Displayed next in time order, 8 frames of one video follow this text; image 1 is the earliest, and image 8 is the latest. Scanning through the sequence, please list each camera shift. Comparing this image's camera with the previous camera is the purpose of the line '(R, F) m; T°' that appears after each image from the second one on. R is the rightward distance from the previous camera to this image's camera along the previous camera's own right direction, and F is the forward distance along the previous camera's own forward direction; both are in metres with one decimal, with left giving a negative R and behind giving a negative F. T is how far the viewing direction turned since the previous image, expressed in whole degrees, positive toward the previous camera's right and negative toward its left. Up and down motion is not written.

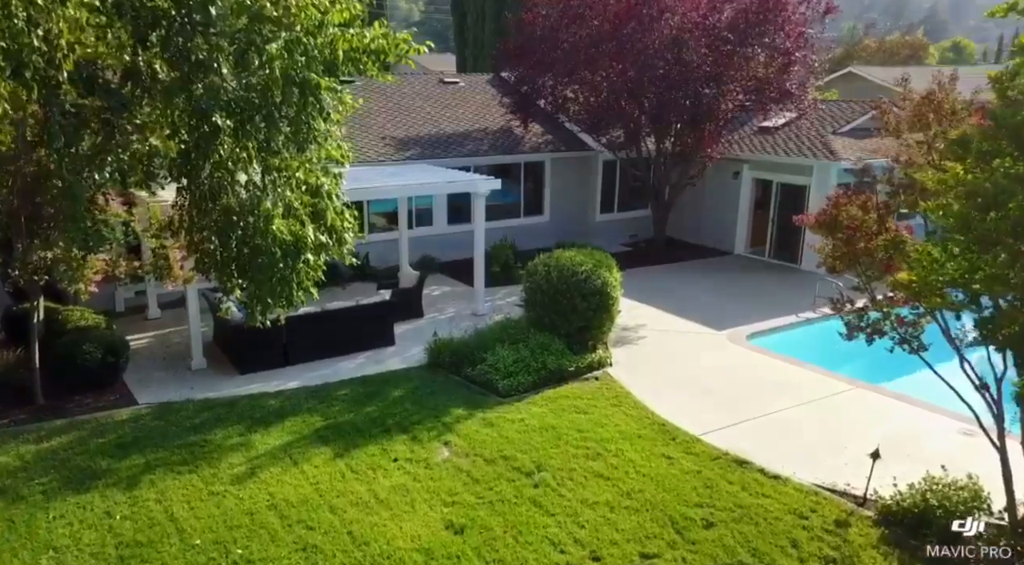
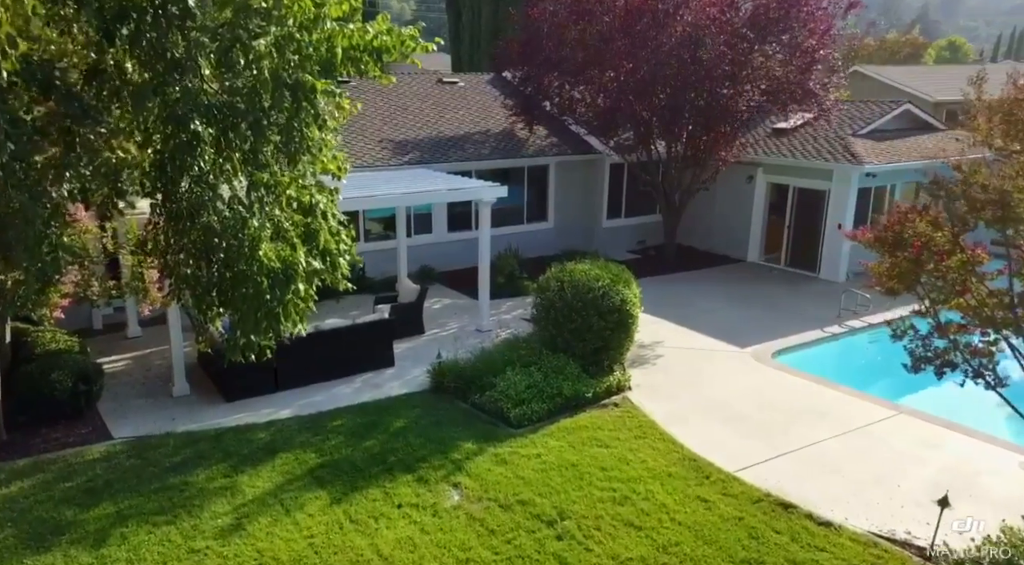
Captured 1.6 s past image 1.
(-0.2, +0.9) m; 0°
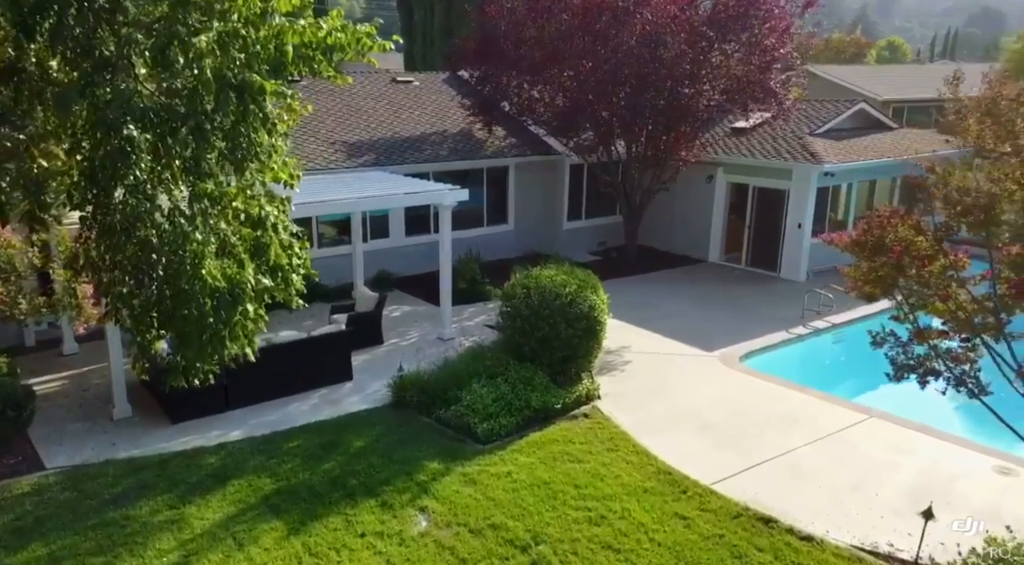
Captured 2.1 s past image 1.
(-0.1, +0.4) m; +3°
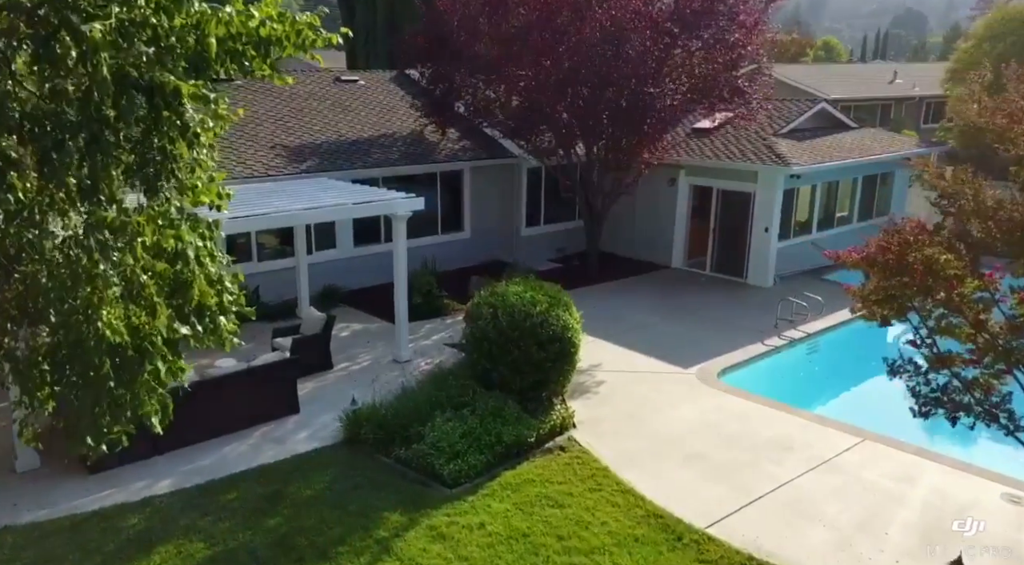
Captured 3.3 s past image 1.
(-0.2, +1.0) m; +4°
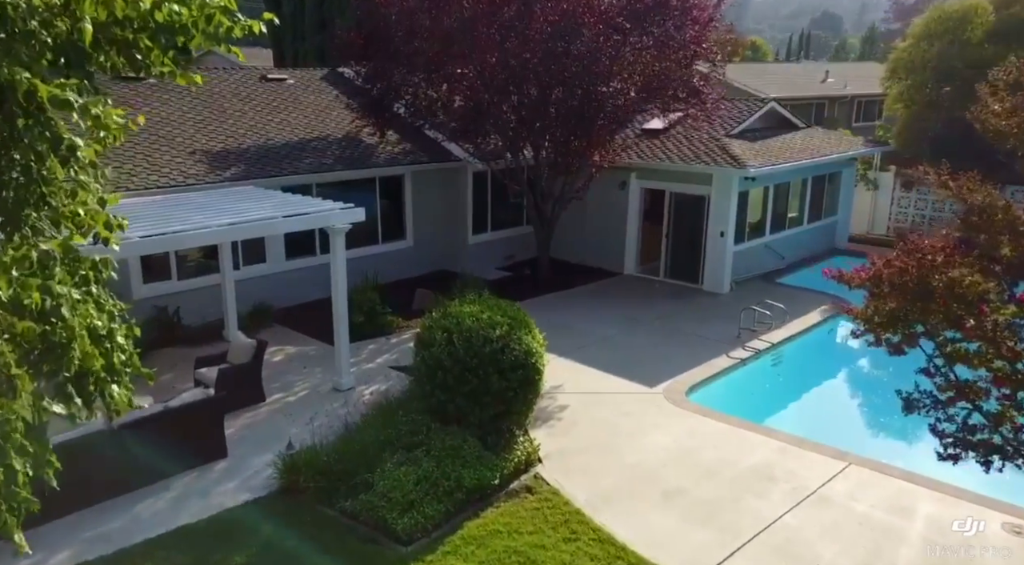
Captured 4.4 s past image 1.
(-0.2, +1.0) m; +5°
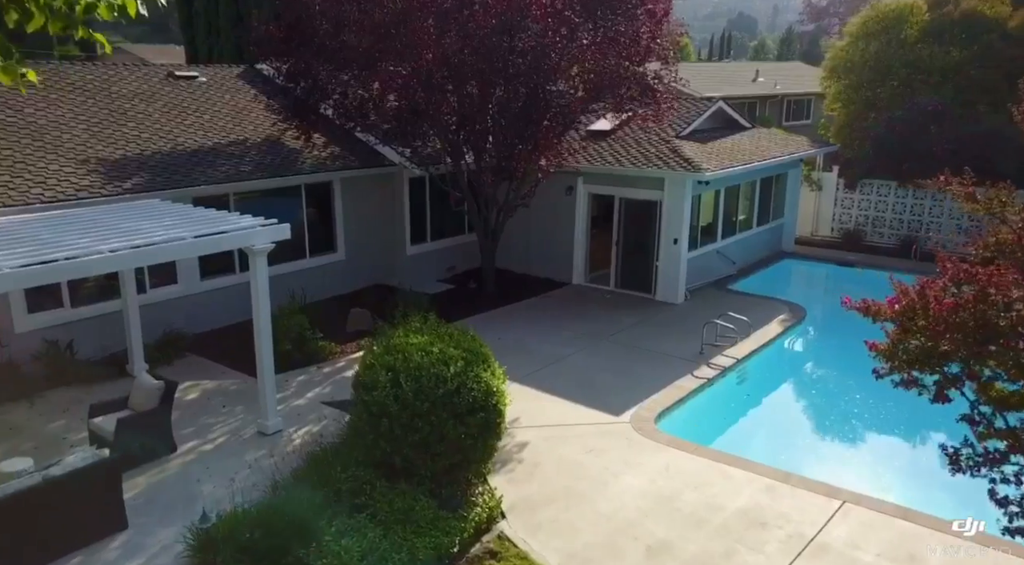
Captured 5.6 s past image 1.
(-0.2, +1.2) m; +5°
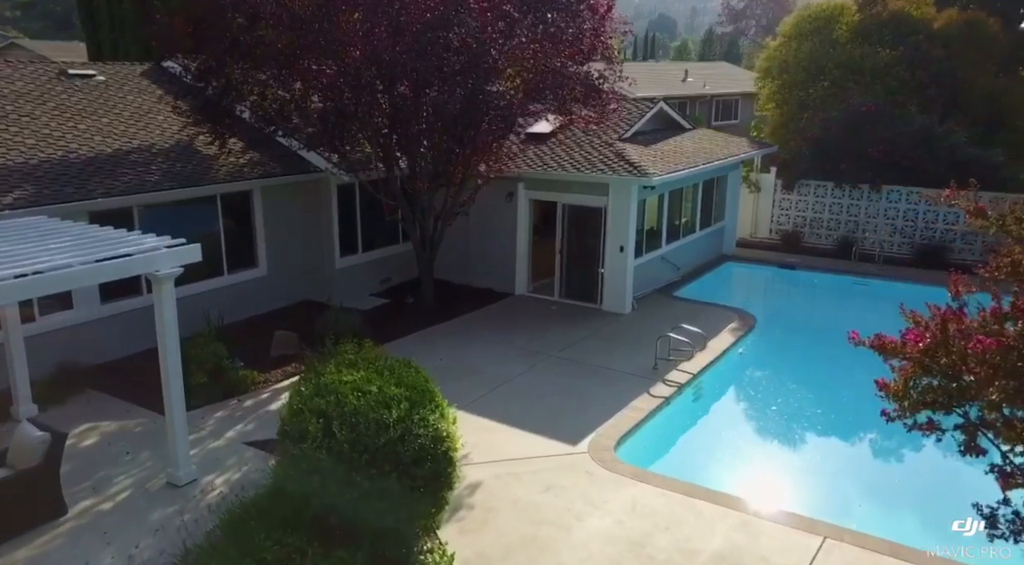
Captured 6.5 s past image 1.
(-0.2, +0.9) m; +5°
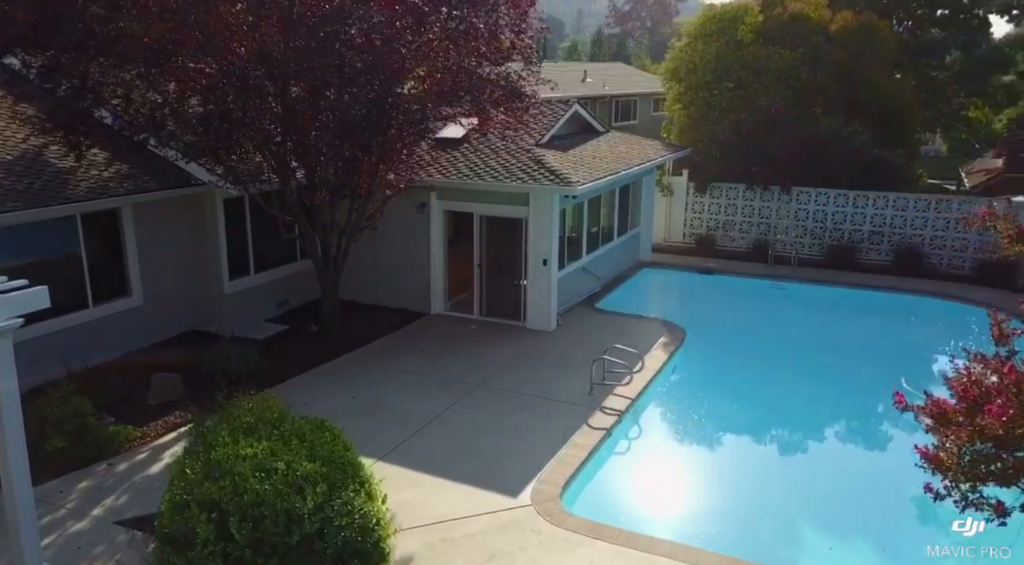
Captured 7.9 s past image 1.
(-0.3, +1.2) m; +7°
